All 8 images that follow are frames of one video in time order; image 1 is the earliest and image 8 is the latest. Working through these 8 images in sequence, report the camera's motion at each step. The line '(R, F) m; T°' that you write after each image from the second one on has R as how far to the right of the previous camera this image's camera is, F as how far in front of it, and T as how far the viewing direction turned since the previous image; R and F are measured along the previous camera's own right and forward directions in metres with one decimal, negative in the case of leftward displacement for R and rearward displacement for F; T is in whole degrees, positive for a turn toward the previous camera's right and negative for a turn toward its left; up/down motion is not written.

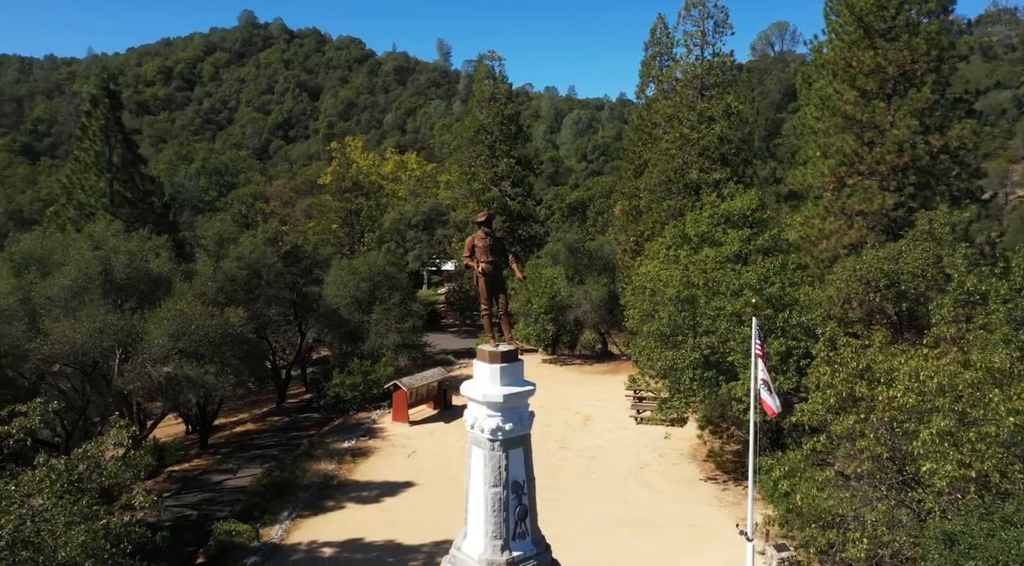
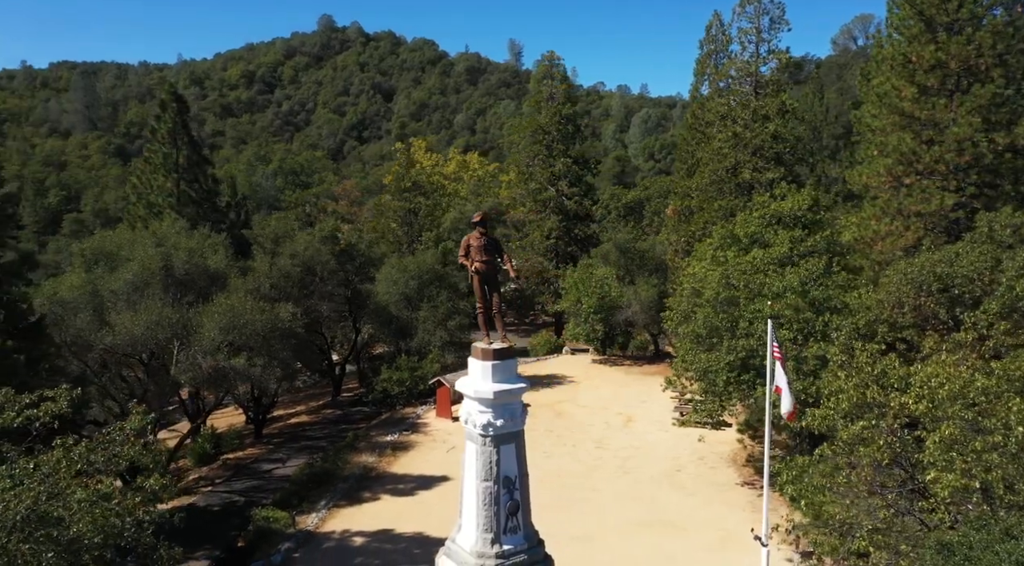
(+1.2, -0.2) m; -6°
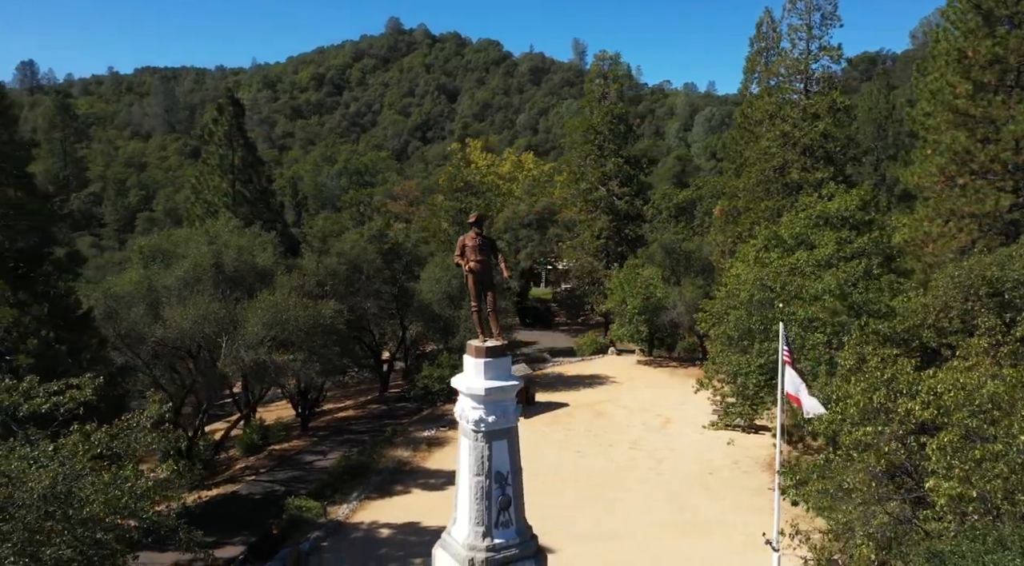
(+1.1, -0.2) m; -5°
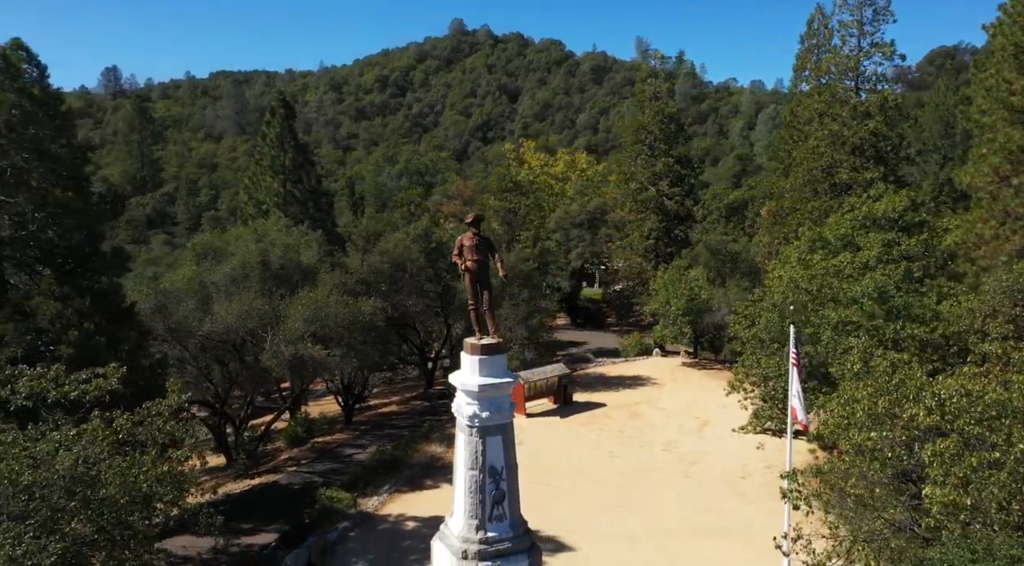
(+1.0, -0.2) m; -5°
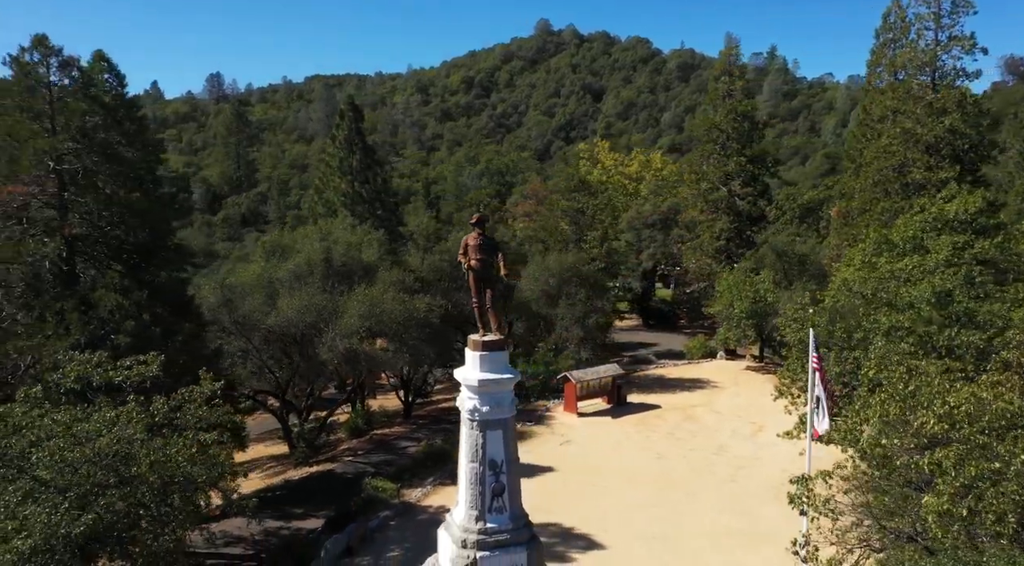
(+1.3, -0.2) m; -7°
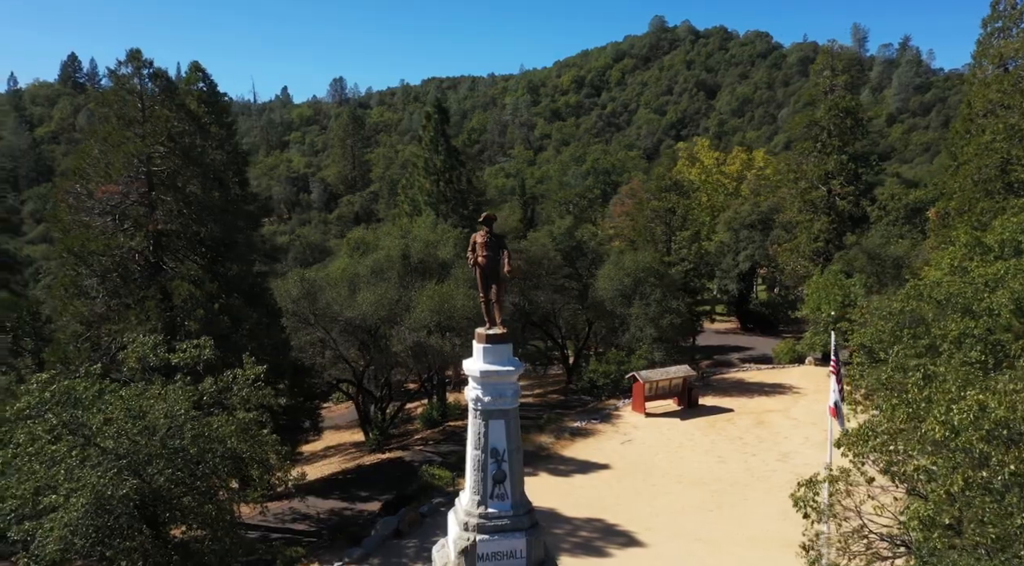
(+1.8, -0.2) m; -9°
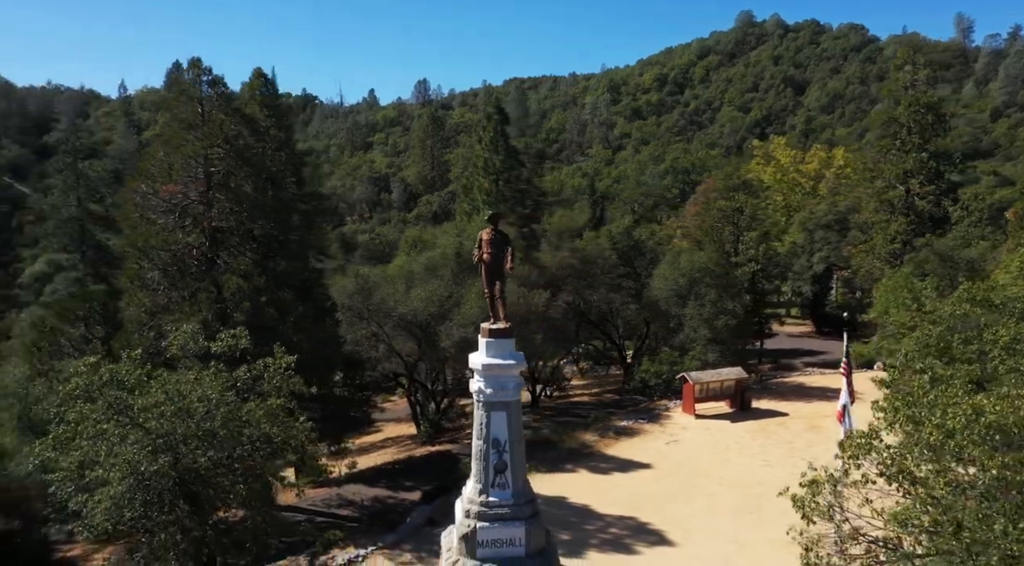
(+1.4, -0.2) m; -7°
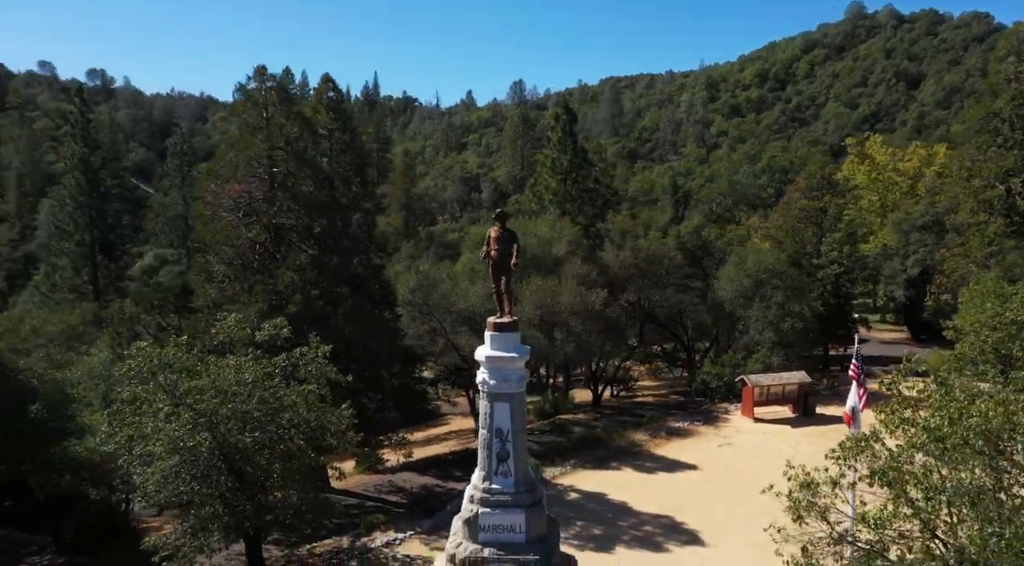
(+1.7, -0.2) m; -8°
